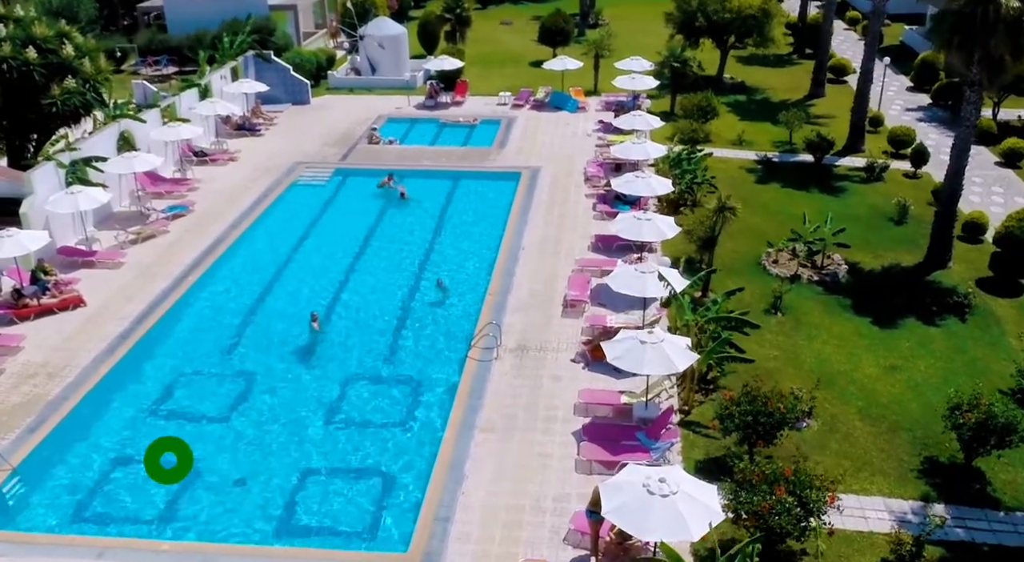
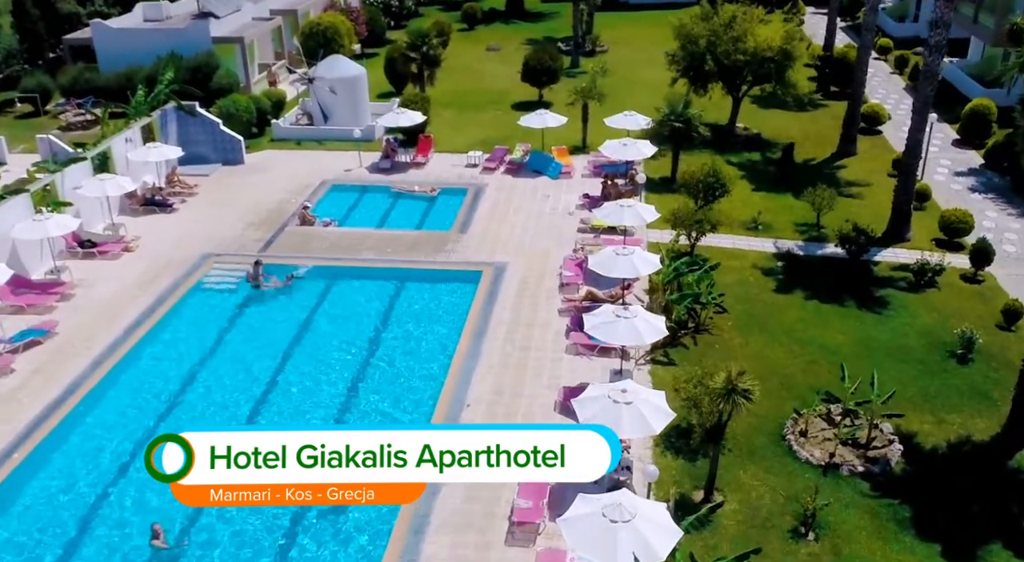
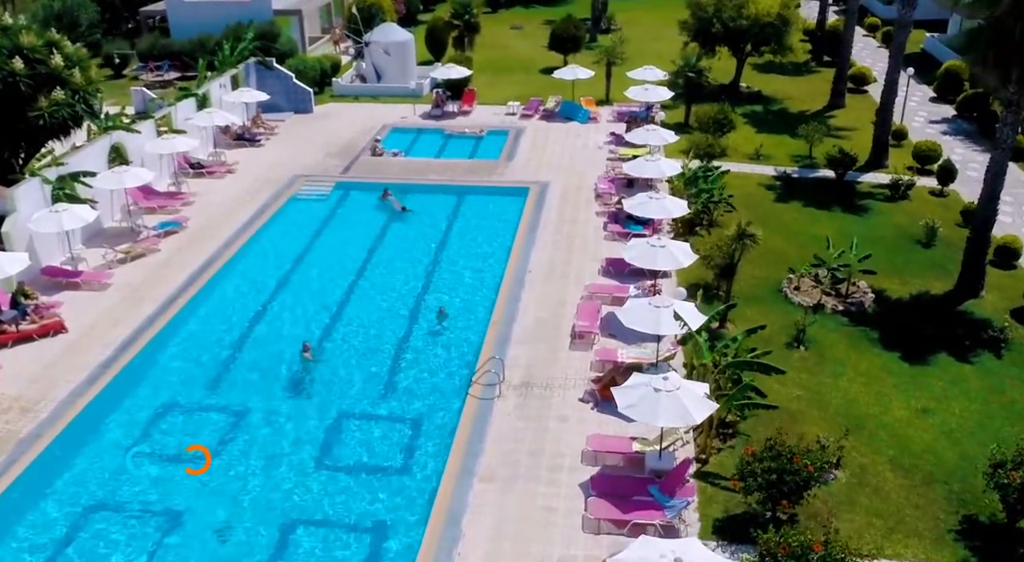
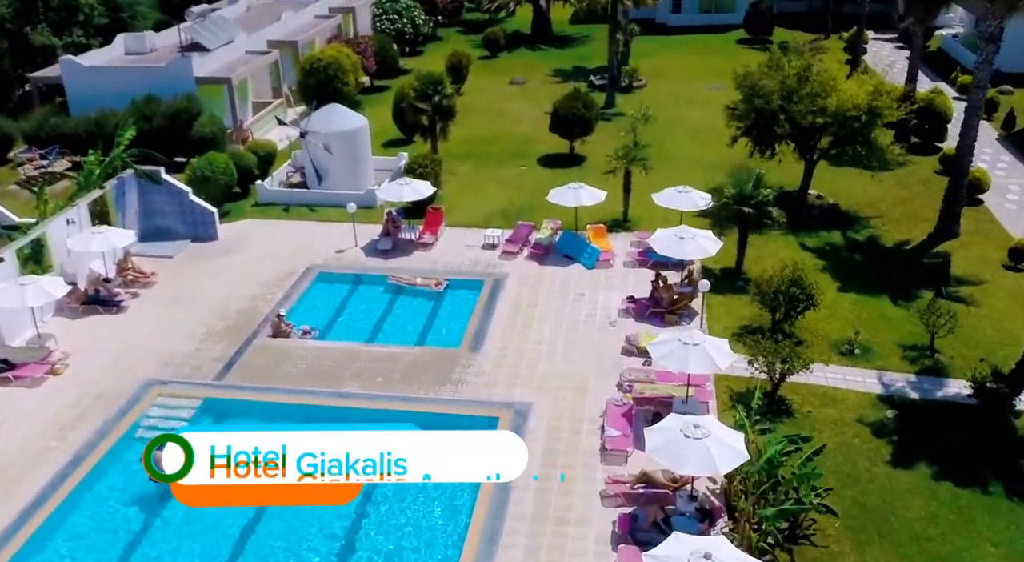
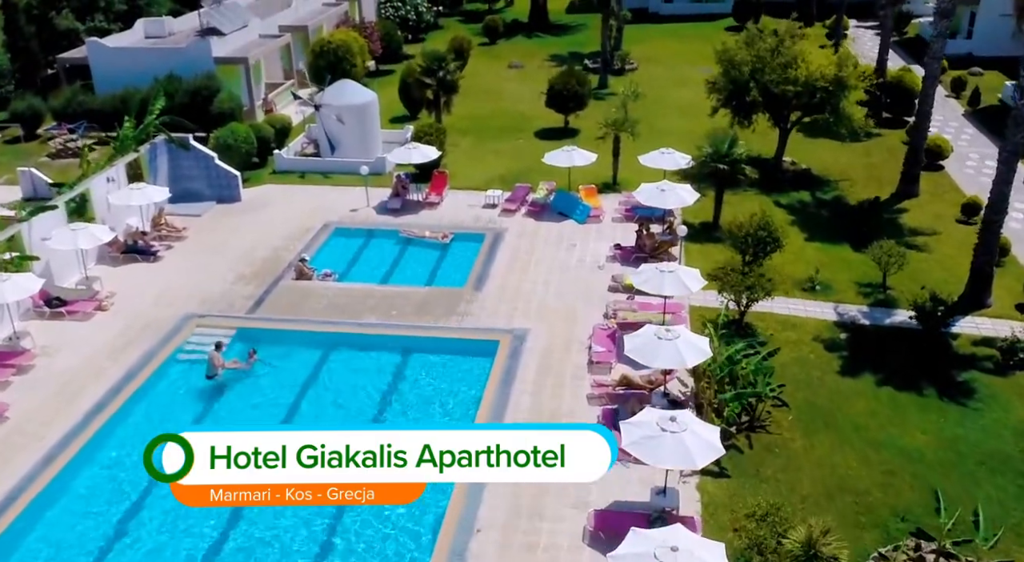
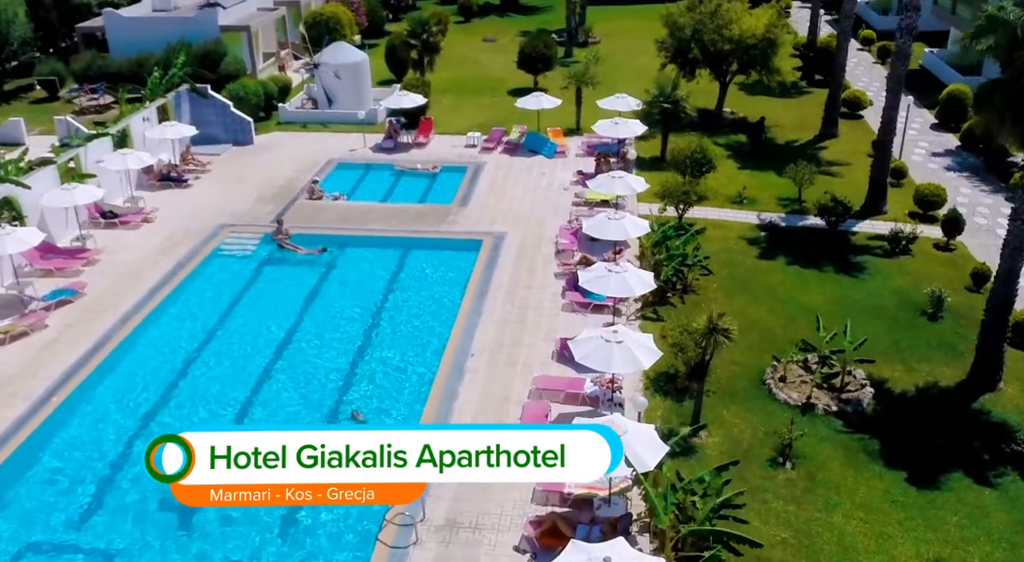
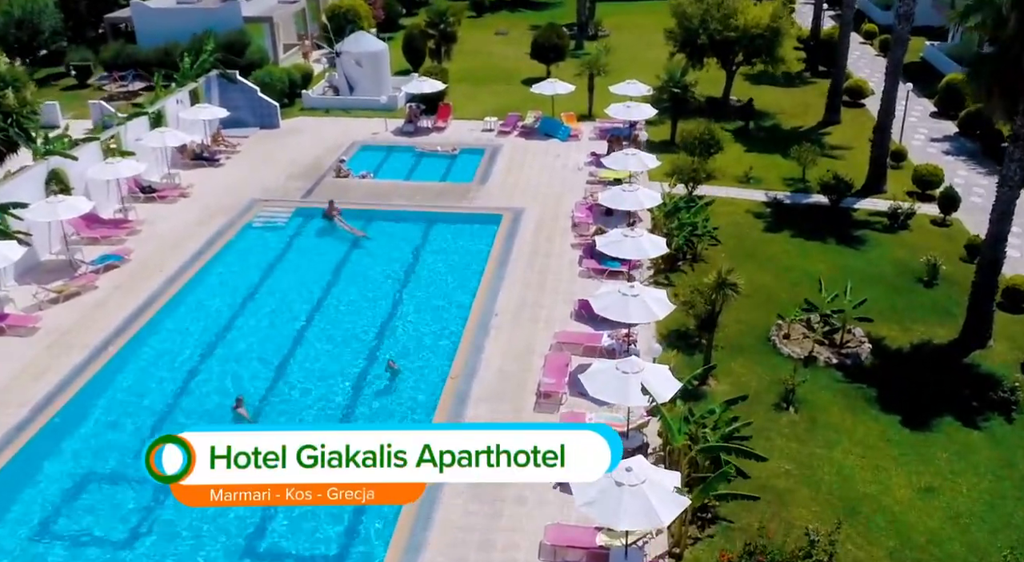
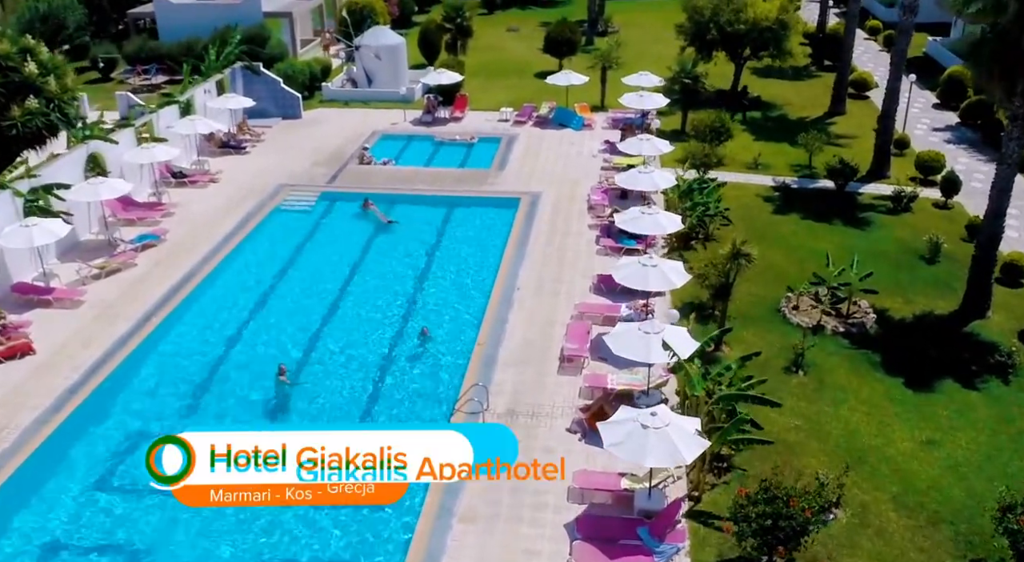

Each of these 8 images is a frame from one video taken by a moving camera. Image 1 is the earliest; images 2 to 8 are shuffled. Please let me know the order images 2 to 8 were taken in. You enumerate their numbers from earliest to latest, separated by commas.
3, 8, 7, 6, 2, 5, 4
